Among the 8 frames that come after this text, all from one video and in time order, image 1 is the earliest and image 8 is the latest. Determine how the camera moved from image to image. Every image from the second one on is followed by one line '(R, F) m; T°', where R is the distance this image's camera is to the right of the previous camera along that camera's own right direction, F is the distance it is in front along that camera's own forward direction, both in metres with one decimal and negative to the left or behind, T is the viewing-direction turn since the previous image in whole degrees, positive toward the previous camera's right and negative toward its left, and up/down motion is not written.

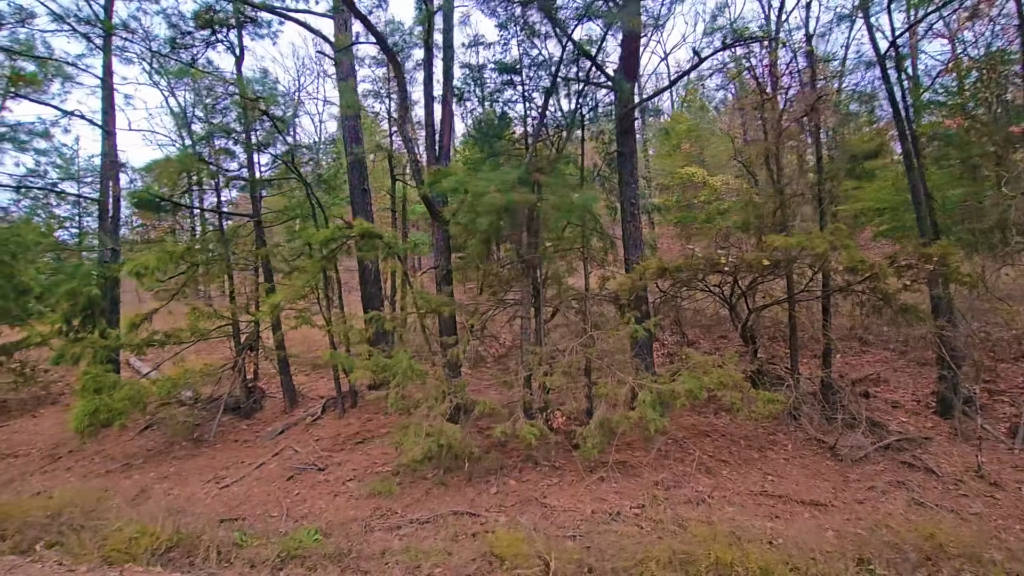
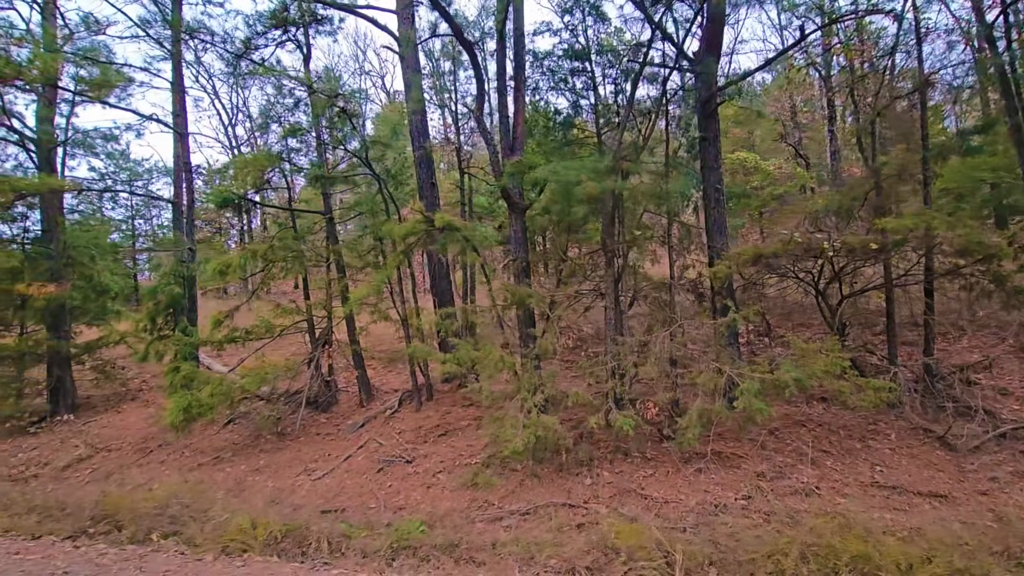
(-0.9, 0.0) m; -3°
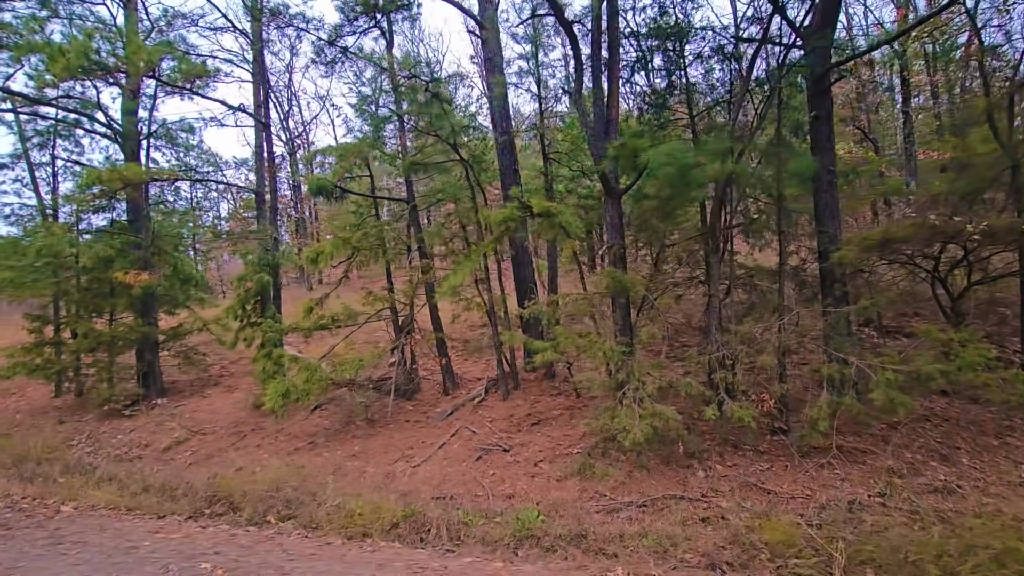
(-1.1, +0.1) m; -3°
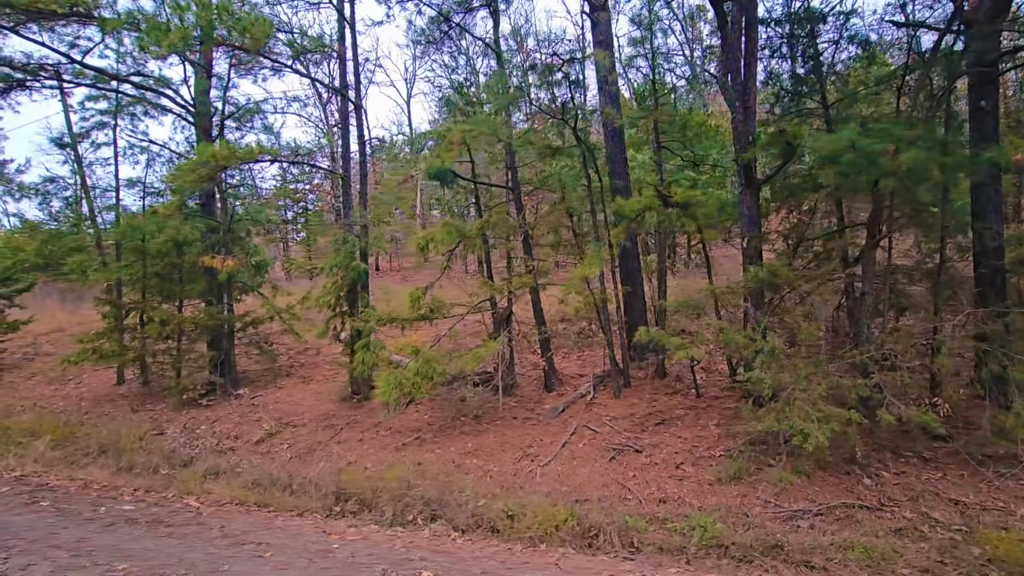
(-2.0, +0.4) m; 0°
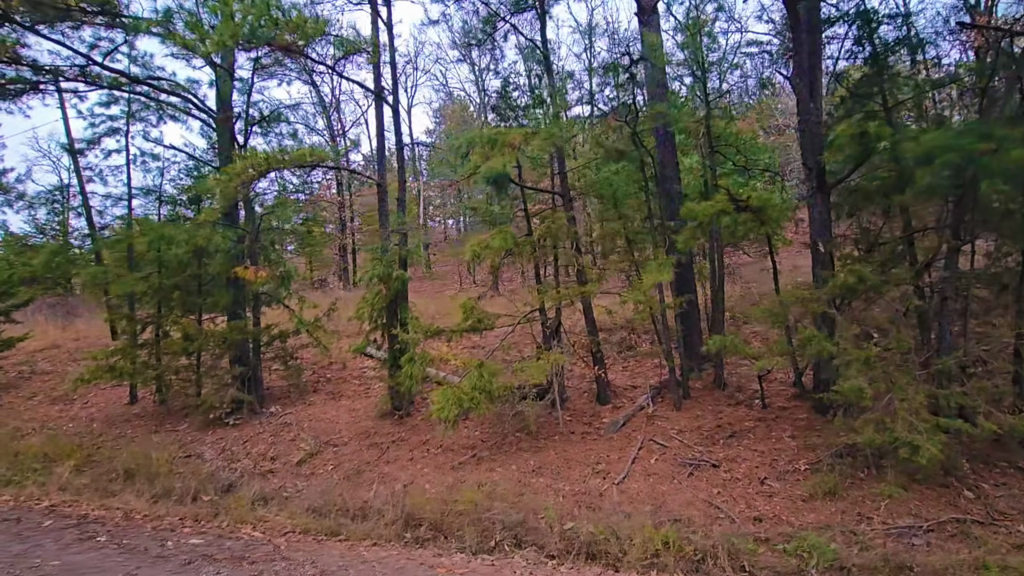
(-1.2, +0.4) m; +2°
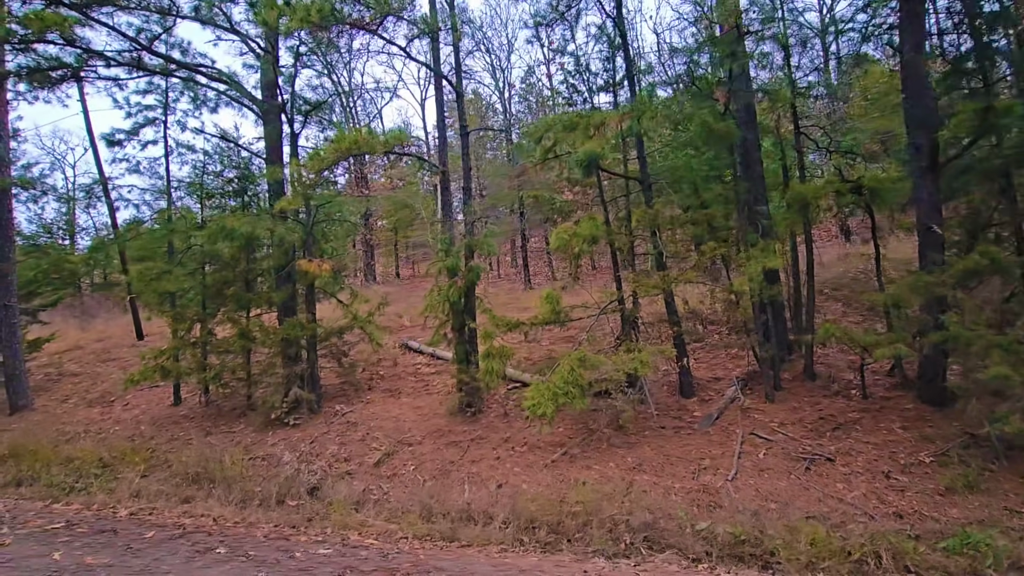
(-1.5, +0.4) m; +1°
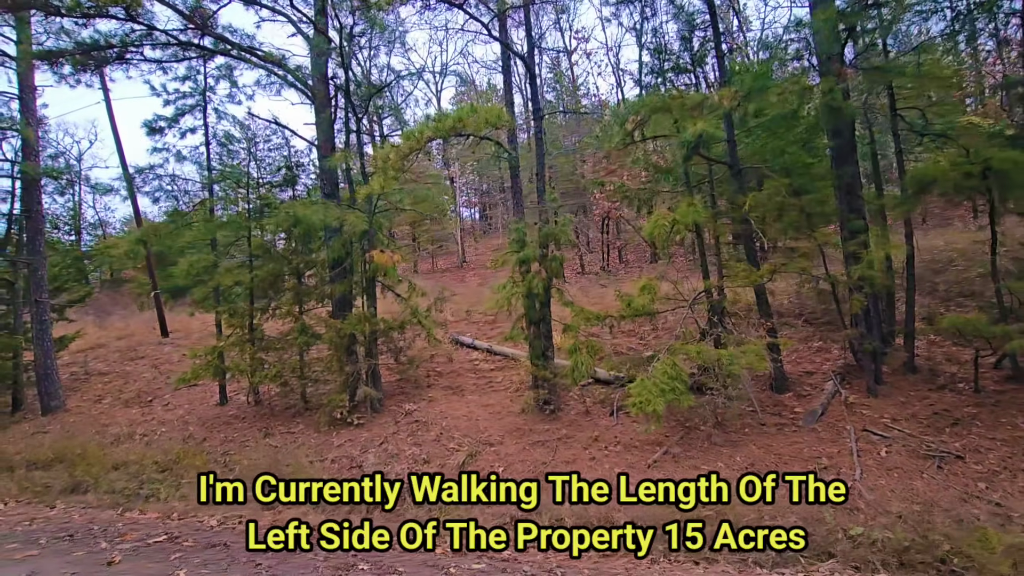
(-1.5, +0.5) m; +1°
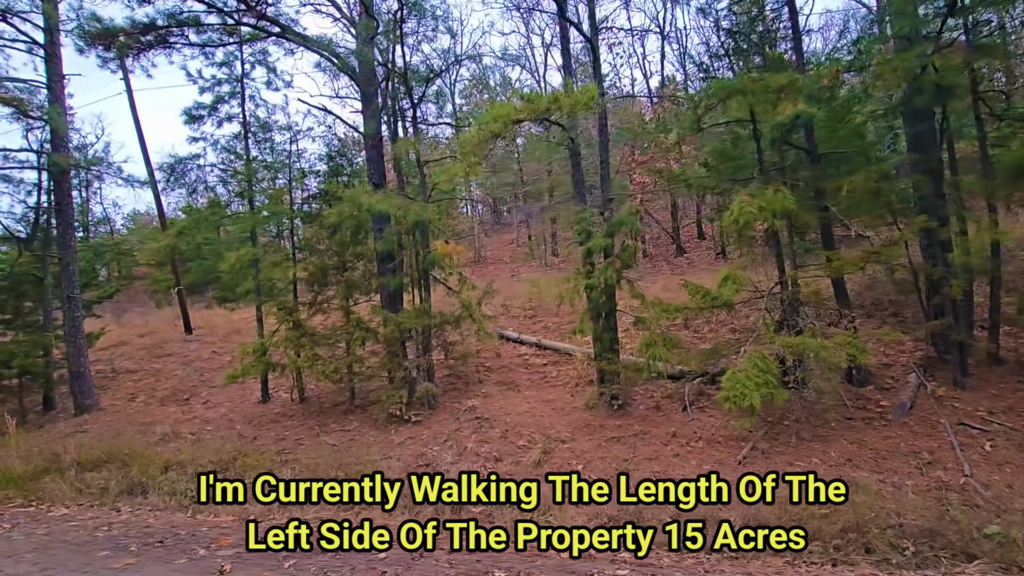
(-1.2, +0.3) m; 0°
